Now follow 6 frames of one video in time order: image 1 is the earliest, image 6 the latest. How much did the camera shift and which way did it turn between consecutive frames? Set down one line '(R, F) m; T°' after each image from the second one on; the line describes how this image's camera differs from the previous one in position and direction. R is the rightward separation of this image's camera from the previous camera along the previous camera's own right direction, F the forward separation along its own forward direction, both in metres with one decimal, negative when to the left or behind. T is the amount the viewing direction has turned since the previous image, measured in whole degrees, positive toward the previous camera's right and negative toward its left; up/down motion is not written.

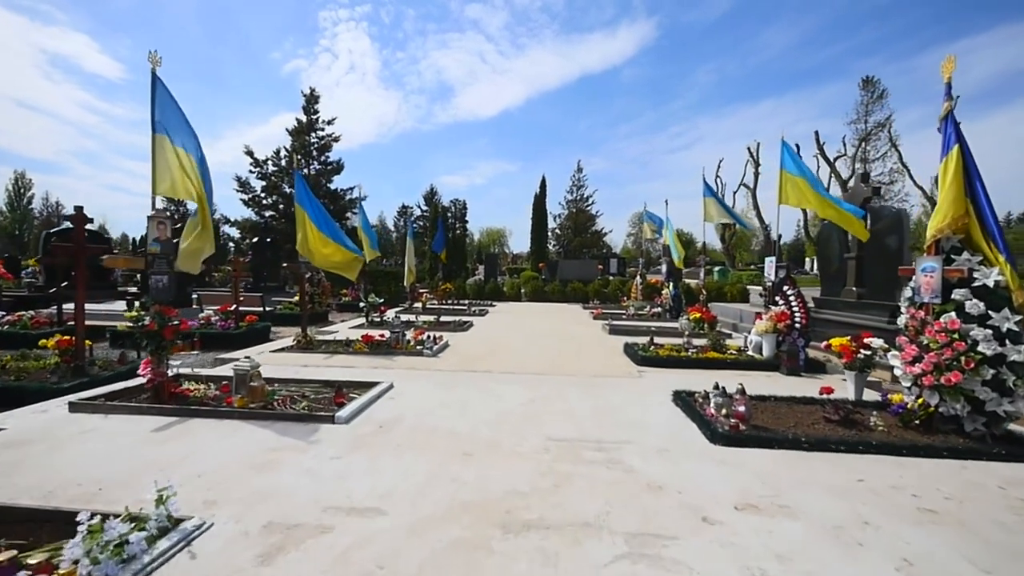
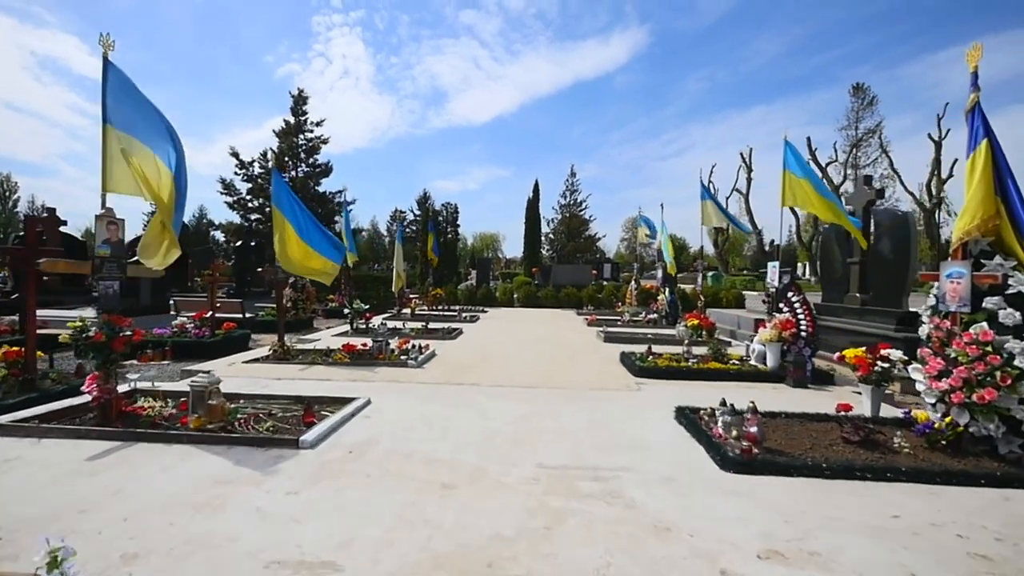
(+0.1, +0.6) m; +1°
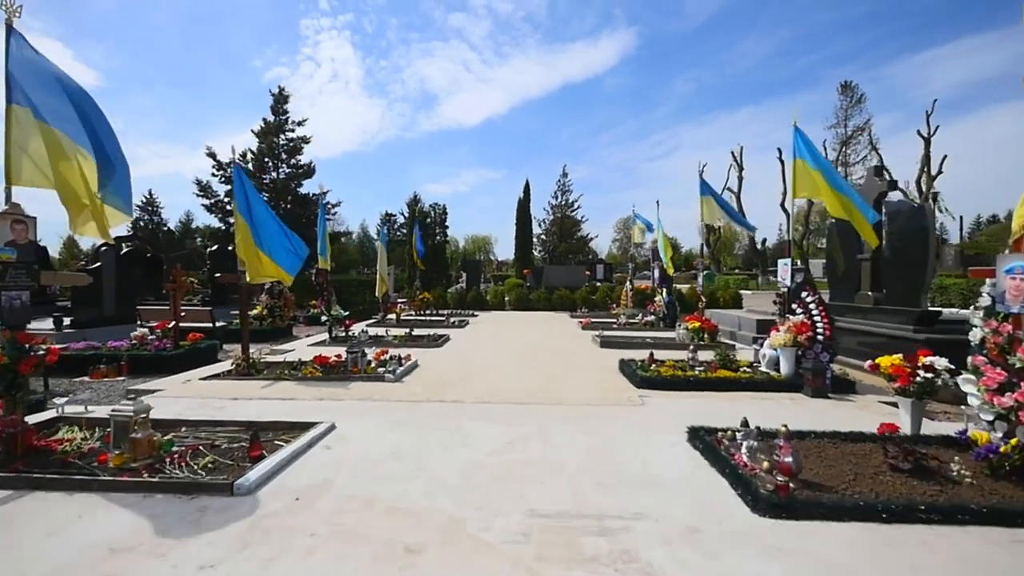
(+0.1, +0.9) m; +1°
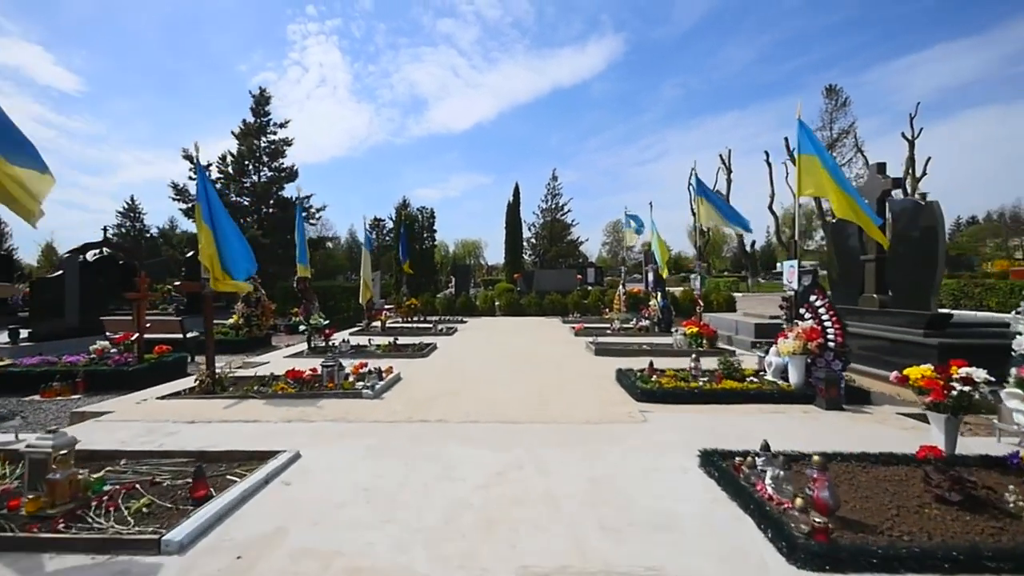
(0.0, +0.6) m; +1°
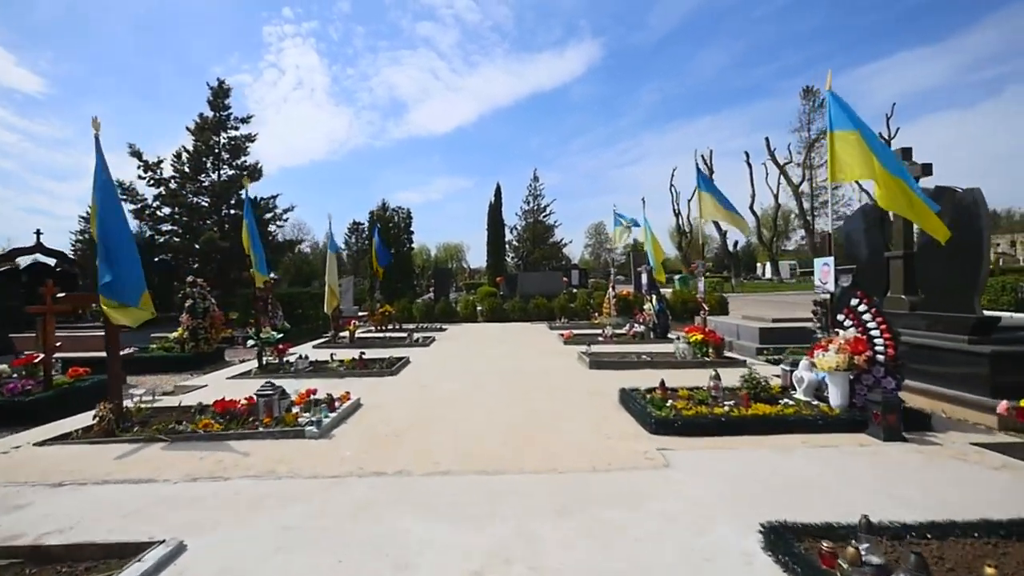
(0.0, +1.5) m; +2°
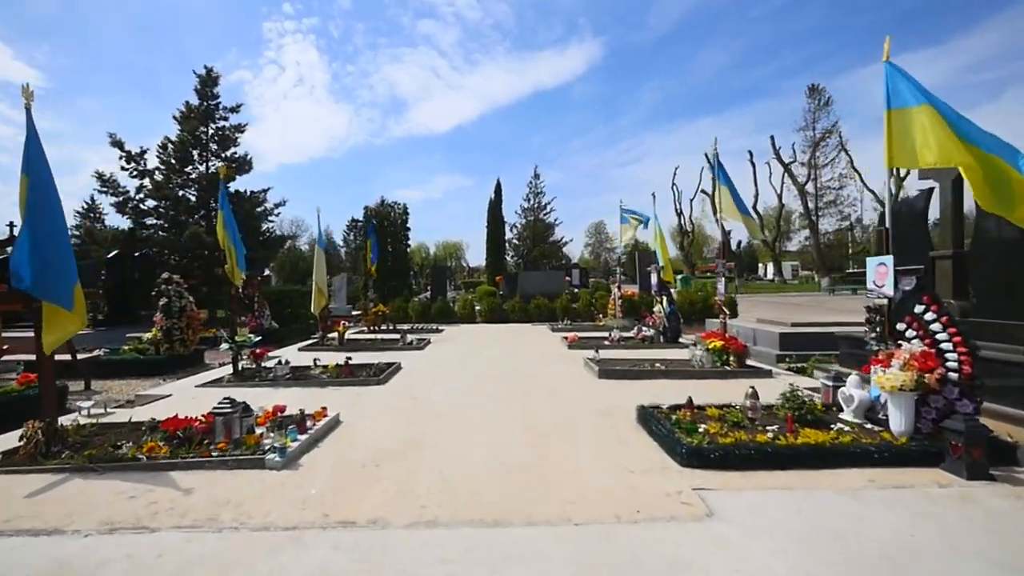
(-0.1, +1.0) m; 0°
